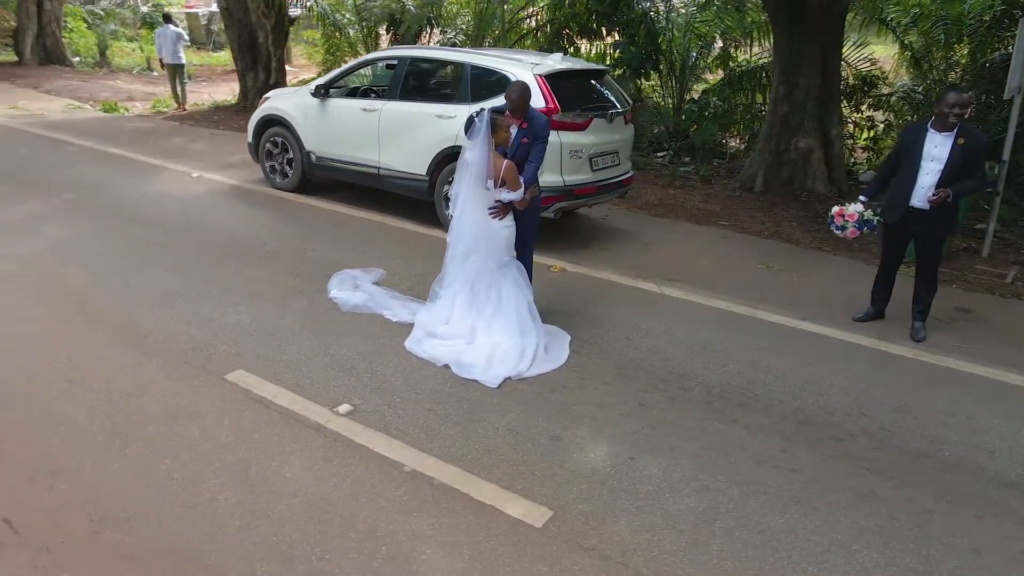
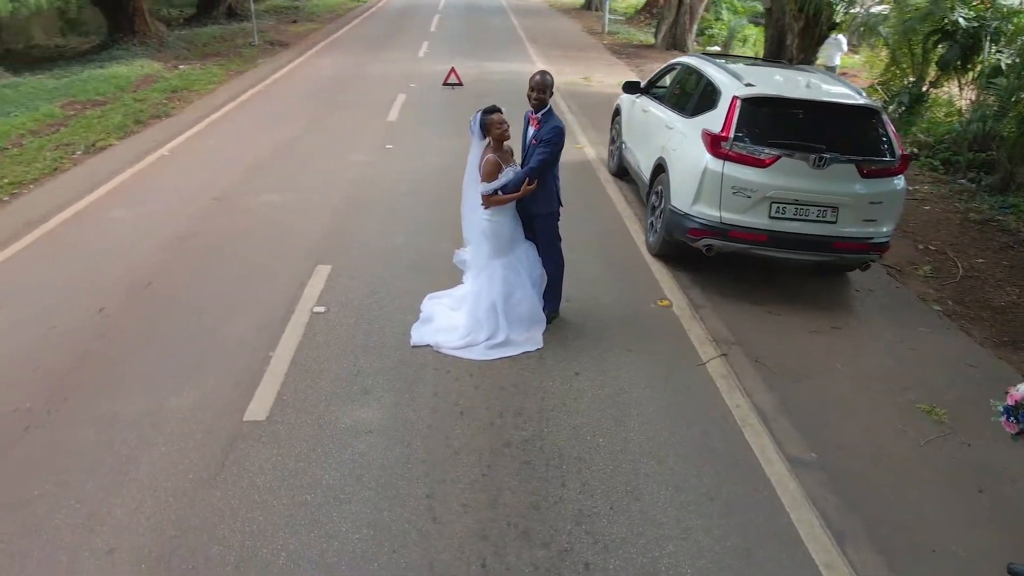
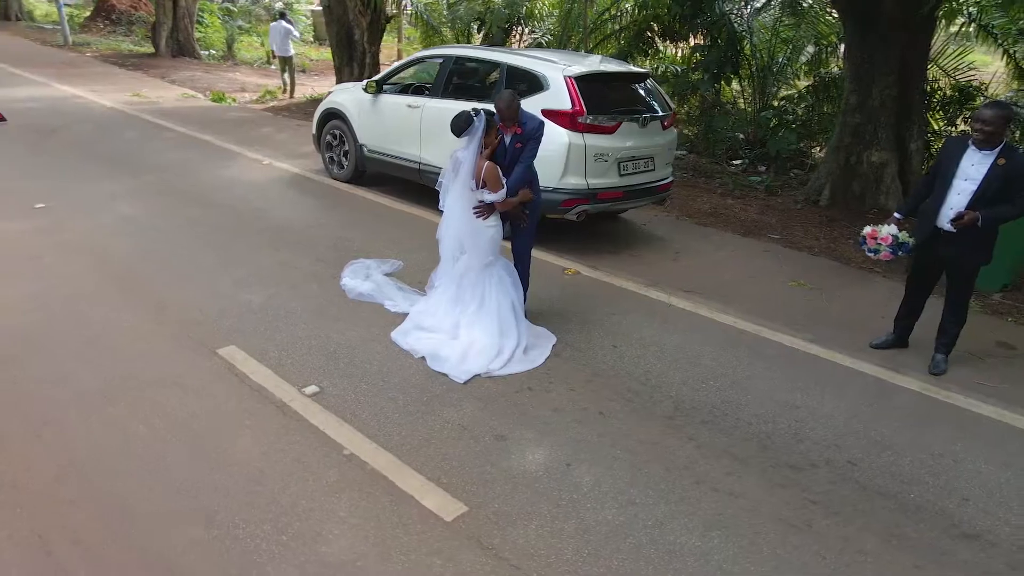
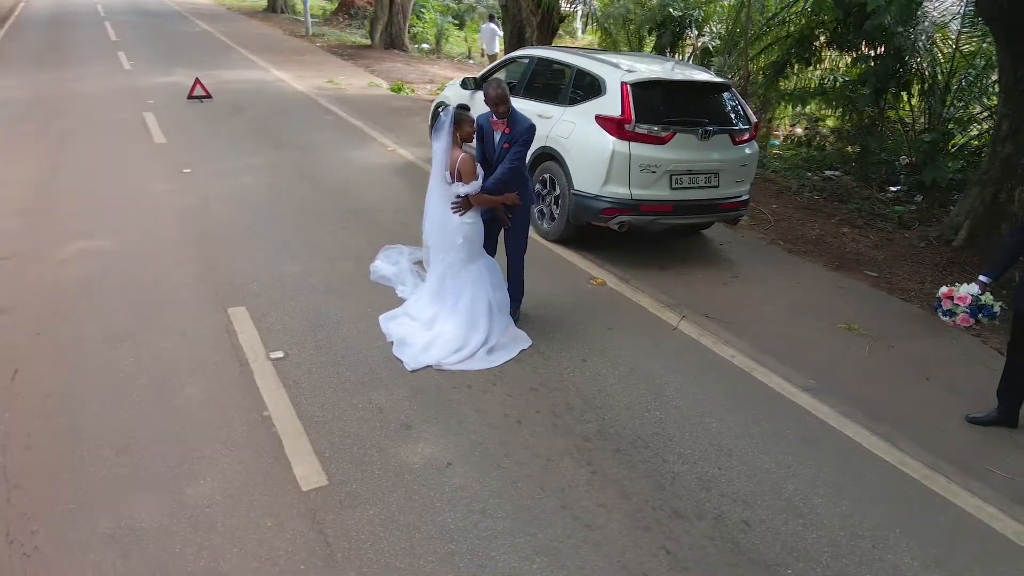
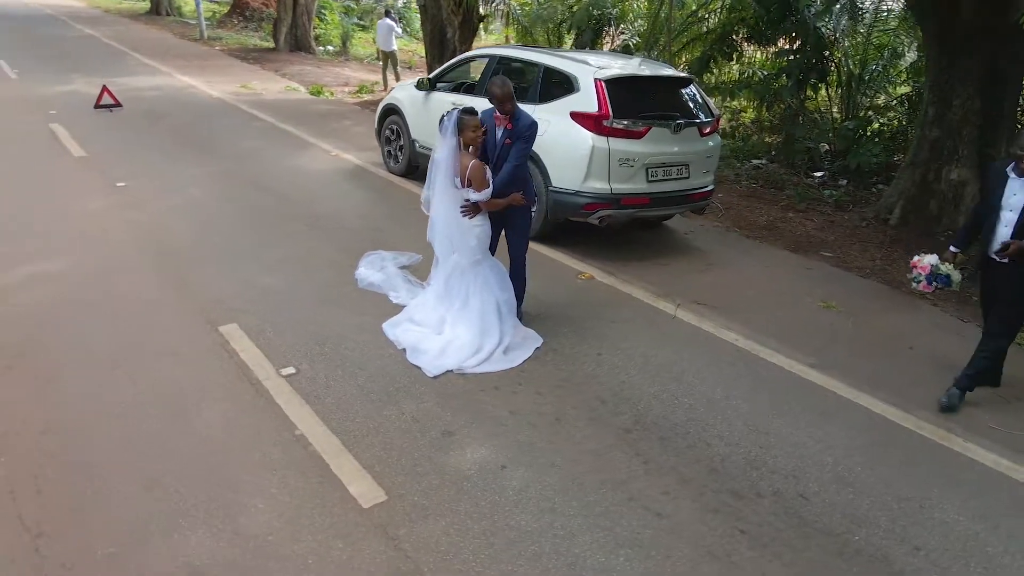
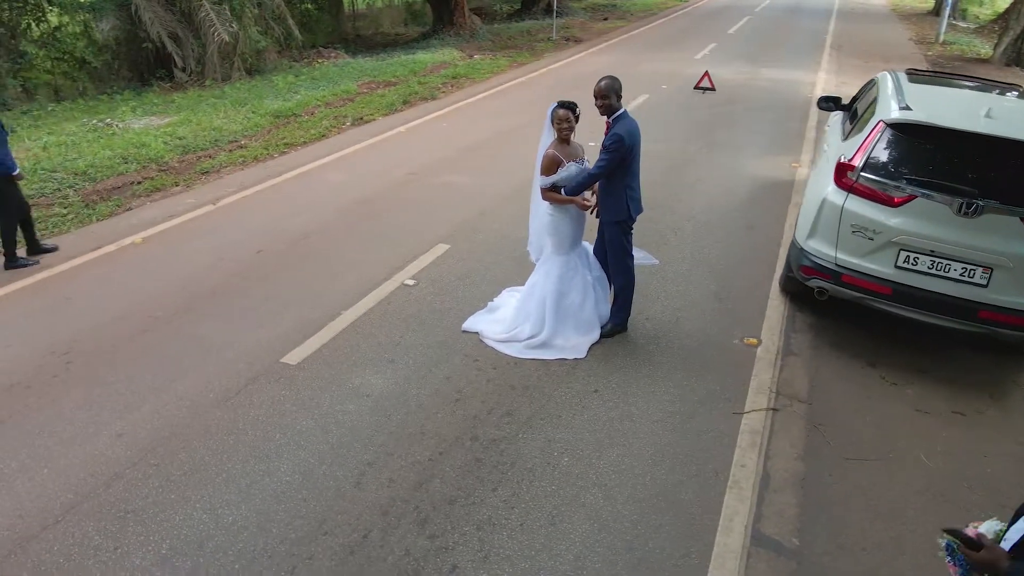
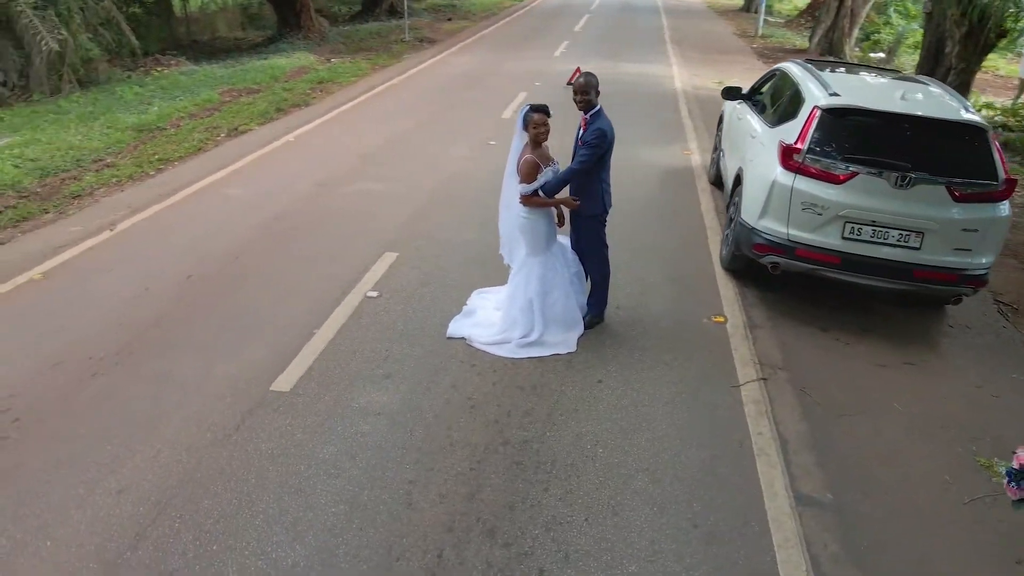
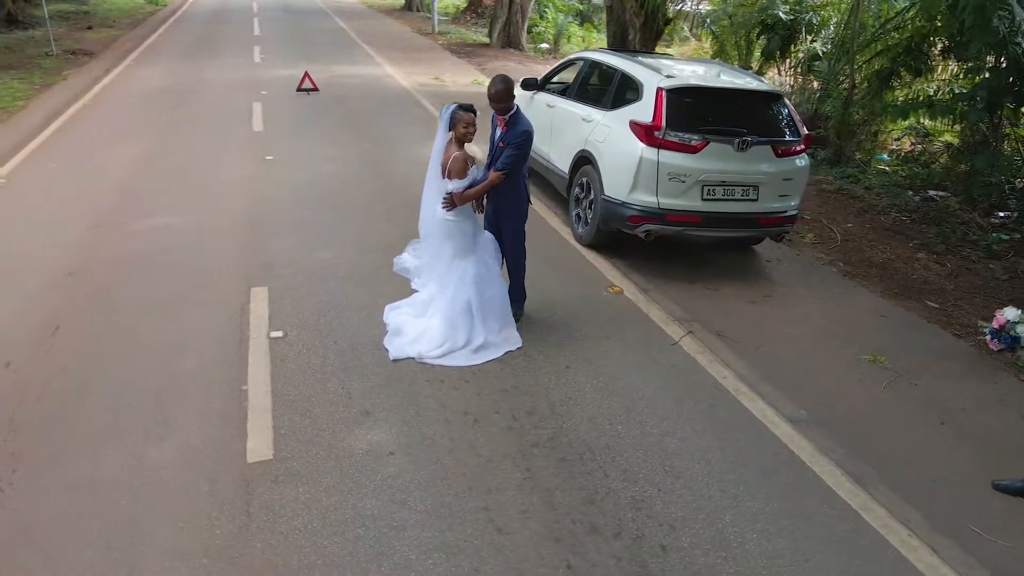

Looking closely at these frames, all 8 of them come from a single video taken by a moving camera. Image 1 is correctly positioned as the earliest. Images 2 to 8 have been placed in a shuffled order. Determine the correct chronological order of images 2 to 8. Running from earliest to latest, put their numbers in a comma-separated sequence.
3, 5, 4, 8, 2, 7, 6
